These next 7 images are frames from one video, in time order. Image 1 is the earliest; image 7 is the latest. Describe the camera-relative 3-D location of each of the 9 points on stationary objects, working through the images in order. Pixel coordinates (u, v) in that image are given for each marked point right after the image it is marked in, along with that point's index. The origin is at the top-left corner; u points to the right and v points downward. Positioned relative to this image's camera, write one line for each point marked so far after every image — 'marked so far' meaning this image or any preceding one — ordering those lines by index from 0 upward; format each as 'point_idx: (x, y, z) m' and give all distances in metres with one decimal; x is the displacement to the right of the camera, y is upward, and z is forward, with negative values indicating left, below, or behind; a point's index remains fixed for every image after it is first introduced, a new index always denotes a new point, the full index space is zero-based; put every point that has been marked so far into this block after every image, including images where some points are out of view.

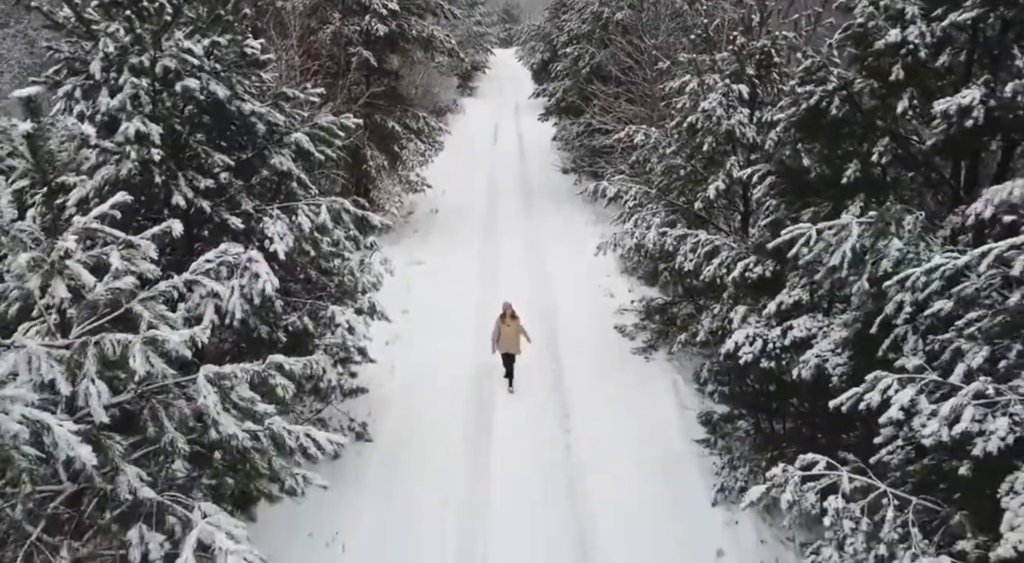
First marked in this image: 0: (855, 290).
0: (+3.8, -0.1, +7.2) m
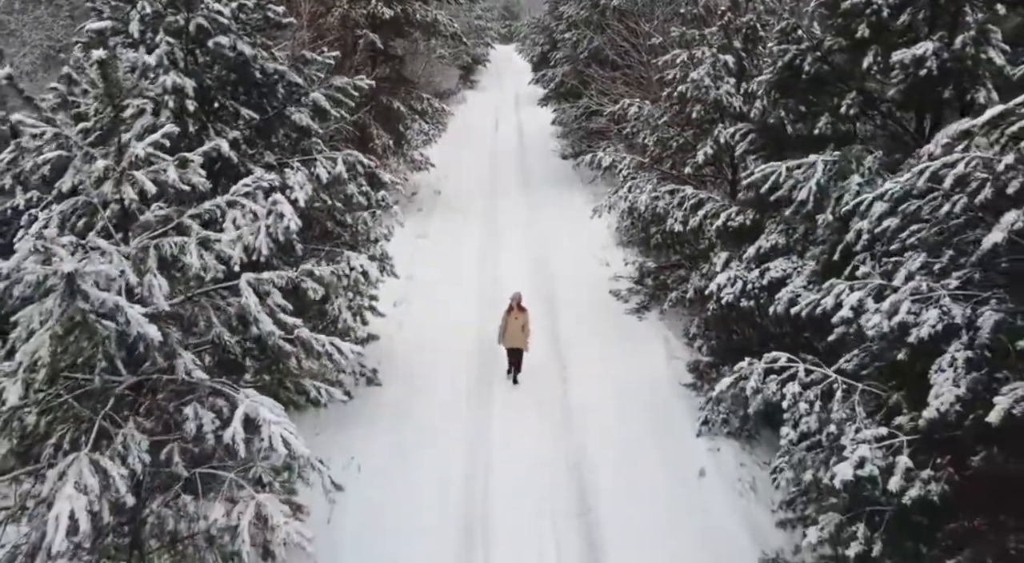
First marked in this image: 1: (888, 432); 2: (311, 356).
0: (+3.8, +0.7, +8.0) m
1: (+3.4, -1.3, +5.9) m
2: (-2.2, -0.8, +7.1) m
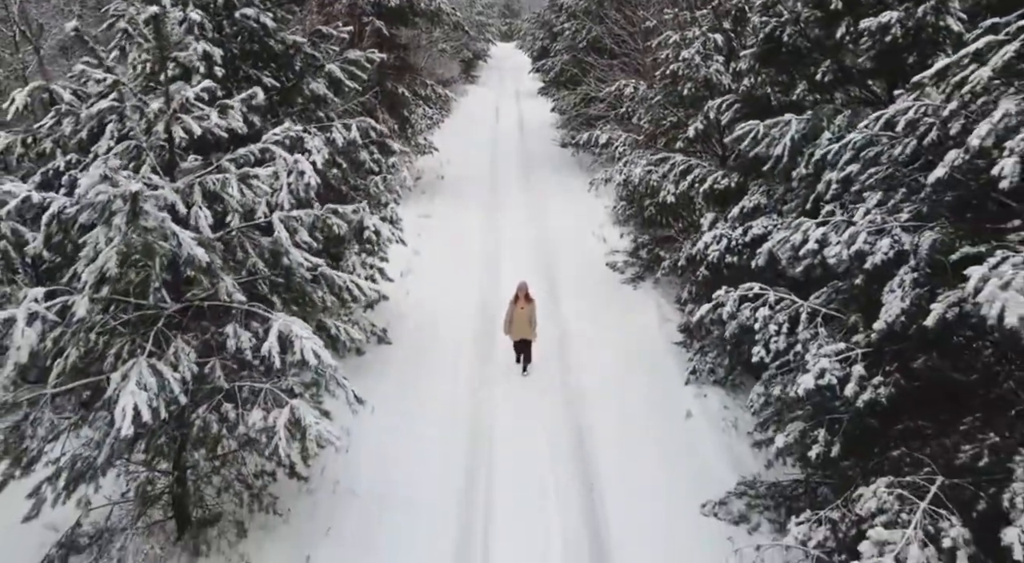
0: (+3.8, +1.4, +8.8) m
1: (+3.4, -0.7, +6.6) m
2: (-2.2, -0.1, +7.9) m
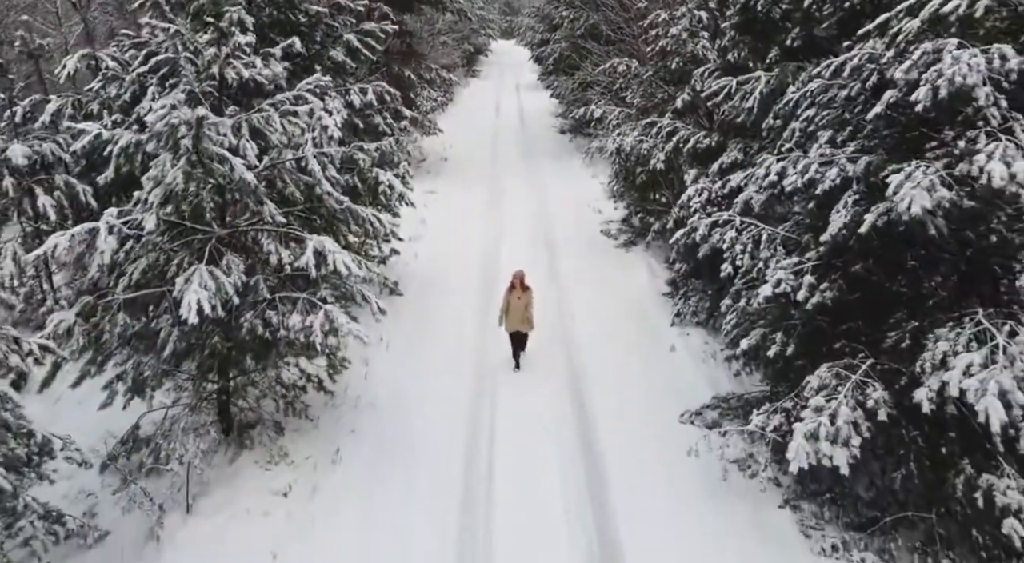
0: (+3.8, +2.3, +9.9) m
1: (+3.4, +0.3, +7.8) m
2: (-2.2, +0.8, +9.0) m
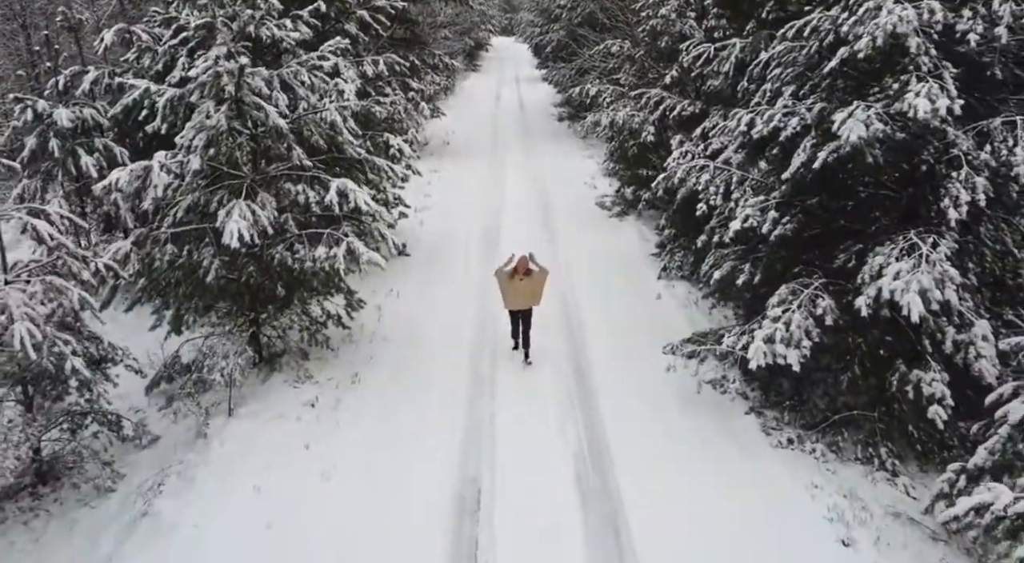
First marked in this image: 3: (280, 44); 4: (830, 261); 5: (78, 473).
0: (+3.8, +3.2, +11.0) m
1: (+3.4, +1.1, +8.8) m
2: (-2.2, +1.6, +10.1) m
3: (-3.4, +3.5, +9.5) m
4: (+4.1, +0.3, +8.4) m
5: (-5.0, -2.2, +7.6) m
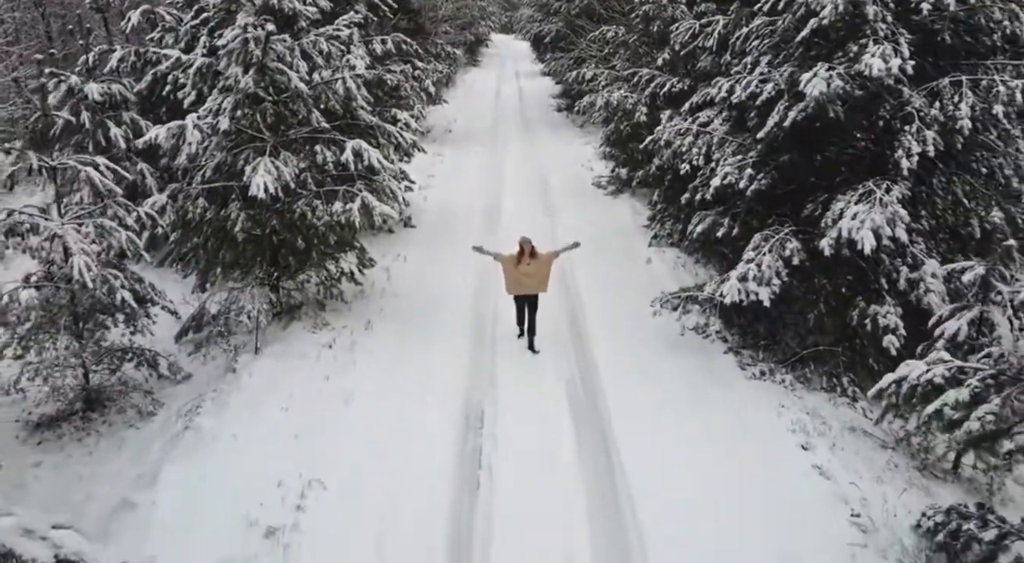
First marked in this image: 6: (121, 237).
0: (+3.8, +3.9, +11.8) m
1: (+3.4, +1.8, +9.7) m
2: (-2.2, +2.3, +11.0) m
3: (-3.4, +4.2, +10.4) m
4: (+4.1, +1.0, +9.3) m
5: (-5.0, -1.5, +8.5) m
6: (-4.8, +0.6, +7.9) m
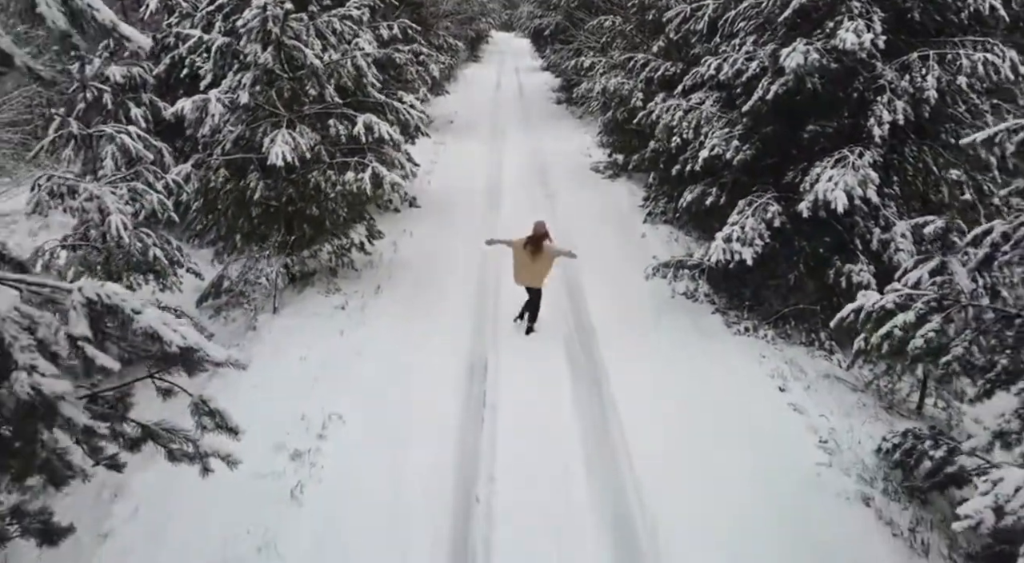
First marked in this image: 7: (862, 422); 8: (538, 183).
0: (+3.8, +4.5, +12.4) m
1: (+3.4, +2.4, +10.3) m
2: (-2.2, +2.9, +11.6) m
3: (-3.4, +4.7, +11.0) m
4: (+4.1, +1.5, +9.9) m
5: (-5.0, -1.0, +9.1) m
6: (-4.7, +1.1, +8.6) m
7: (+4.0, -1.6, +7.4) m
8: (+0.8, +3.0, +20.0) m
